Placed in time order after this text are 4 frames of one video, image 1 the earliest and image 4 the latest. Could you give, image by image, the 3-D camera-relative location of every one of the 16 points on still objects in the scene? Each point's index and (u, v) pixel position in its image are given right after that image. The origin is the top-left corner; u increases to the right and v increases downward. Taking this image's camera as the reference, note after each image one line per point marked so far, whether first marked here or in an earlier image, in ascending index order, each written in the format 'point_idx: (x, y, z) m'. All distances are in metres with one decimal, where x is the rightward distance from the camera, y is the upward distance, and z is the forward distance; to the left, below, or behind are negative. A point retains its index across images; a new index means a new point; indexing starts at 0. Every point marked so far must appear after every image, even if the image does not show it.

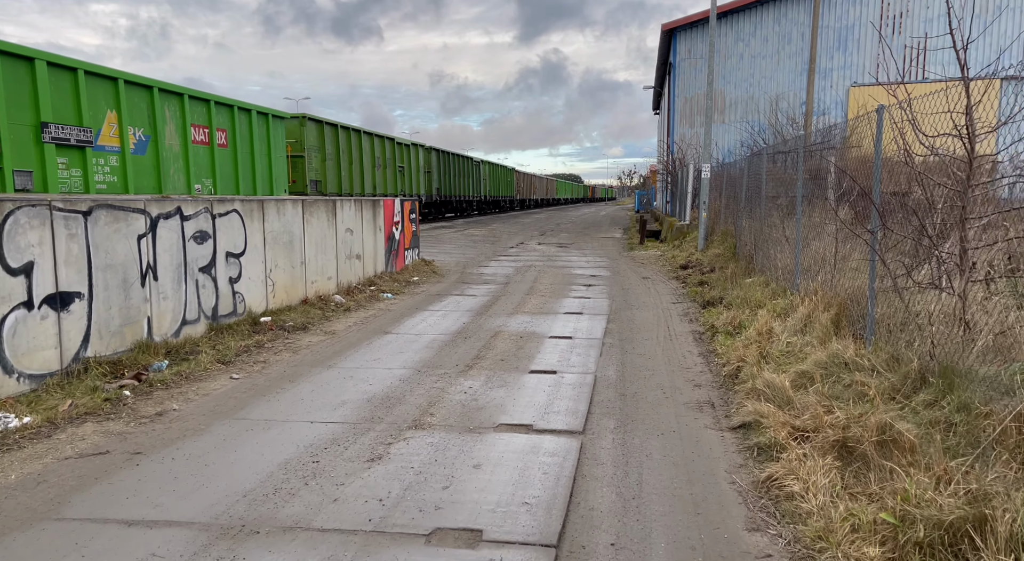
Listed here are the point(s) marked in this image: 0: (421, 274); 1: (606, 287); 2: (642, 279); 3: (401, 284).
0: (-1.6, +0.1, +15.1) m
1: (+1.5, -0.1, +13.6) m
2: (+2.3, 0.0, +14.7) m
3: (-1.8, -0.1, +13.3) m
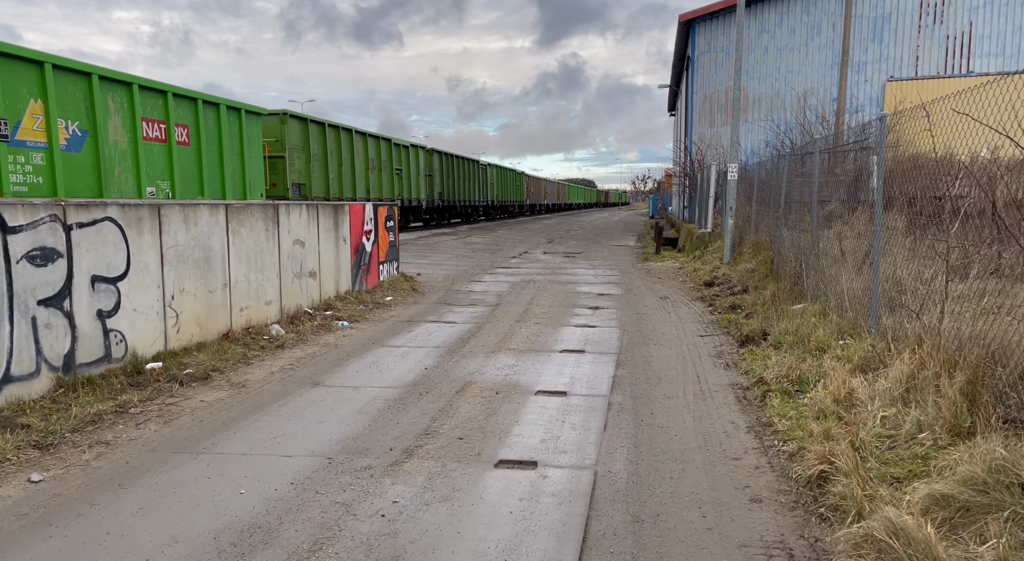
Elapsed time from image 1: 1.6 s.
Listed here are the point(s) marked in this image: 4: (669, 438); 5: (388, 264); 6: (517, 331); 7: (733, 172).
0: (-1.7, -0.2, +12.8) m
1: (+1.4, -0.4, +11.2) m
2: (+2.2, -0.3, +12.3) m
3: (-1.9, -0.4, +11.0) m
4: (+1.0, -1.0, +5.2) m
5: (-2.0, +0.3, +13.7) m
6: (0.0, -0.6, +9.5) m
7: (+4.2, +2.1, +16.0) m
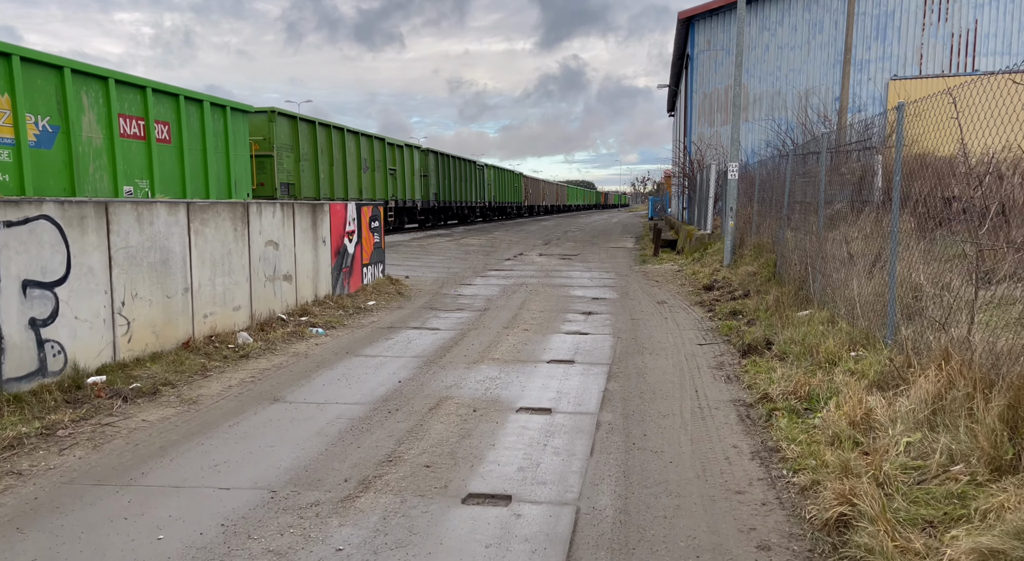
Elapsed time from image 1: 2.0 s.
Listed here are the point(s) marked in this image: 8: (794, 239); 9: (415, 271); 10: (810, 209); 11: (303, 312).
0: (-1.9, -0.2, +12.2) m
1: (+1.2, -0.5, +10.6) m
2: (+2.0, -0.3, +11.7) m
3: (-2.0, -0.4, +10.4) m
4: (+0.8, -1.0, +4.6) m
5: (-2.2, +0.2, +13.1) m
6: (-0.1, -0.6, +8.9) m
7: (+4.1, +2.0, +15.4) m
8: (+3.6, +0.5, +10.8) m
9: (-2.0, +0.2, +17.0) m
10: (+3.7, +0.9, +10.4) m
11: (-2.5, -0.4, +9.9) m
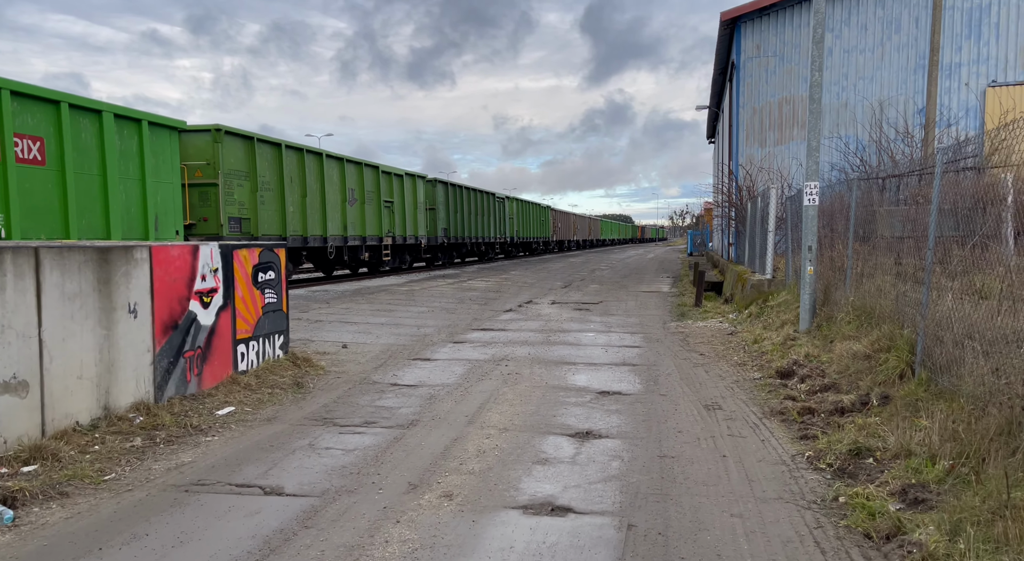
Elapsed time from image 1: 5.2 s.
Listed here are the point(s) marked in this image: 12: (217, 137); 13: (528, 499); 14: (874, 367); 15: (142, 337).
0: (-2.3, -1.0, +7.6) m
1: (+0.8, -1.2, +5.9) m
2: (+1.6, -1.1, +6.9) m
3: (-2.5, -1.1, +5.8) m
4: (+0.1, -1.5, -0.1) m
5: (-2.5, -0.6, +8.5) m
6: (-0.7, -1.3, +4.1) m
7: (+3.8, +1.1, +10.6) m
8: (+3.1, -0.2, +5.9) m
9: (-2.2, -0.8, +12.4) m
10: (+3.2, +0.2, +5.5) m
11: (-3.0, -1.1, +5.3) m
12: (-6.3, +3.1, +17.8) m
13: (+0.1, -1.2, +4.8) m
14: (+3.0, -0.7, +7.0) m
15: (-2.9, -0.4, +6.5) m
